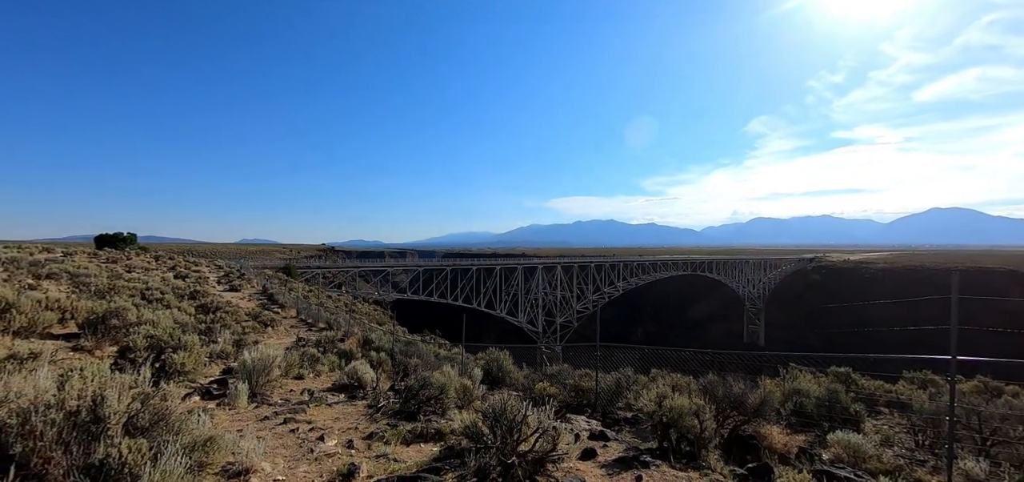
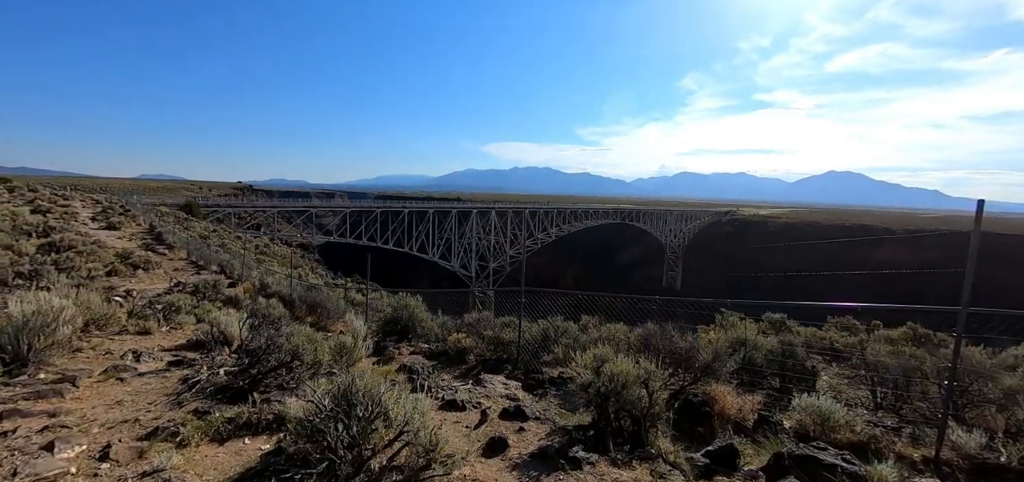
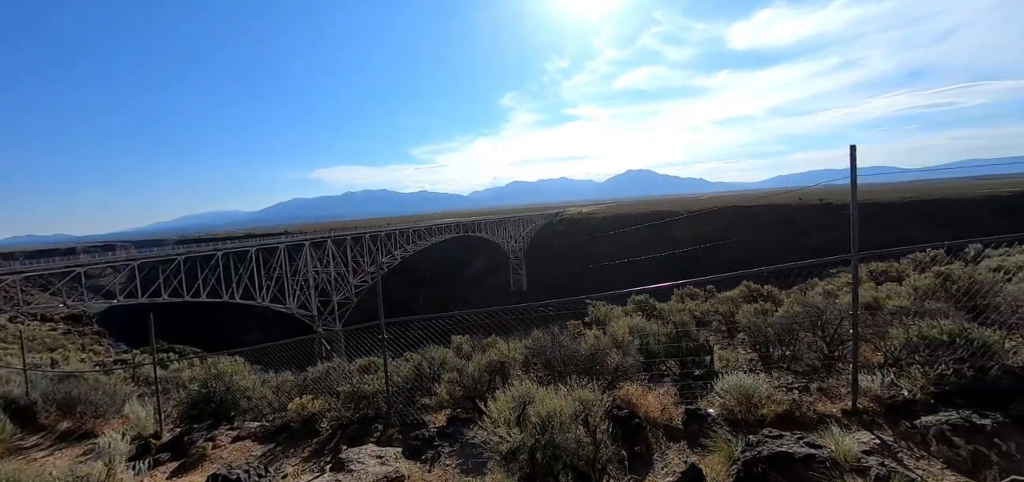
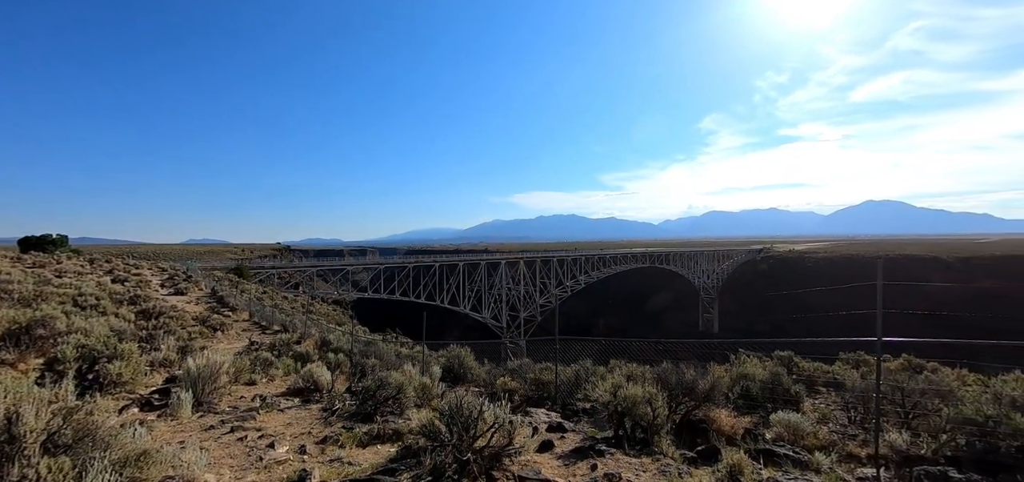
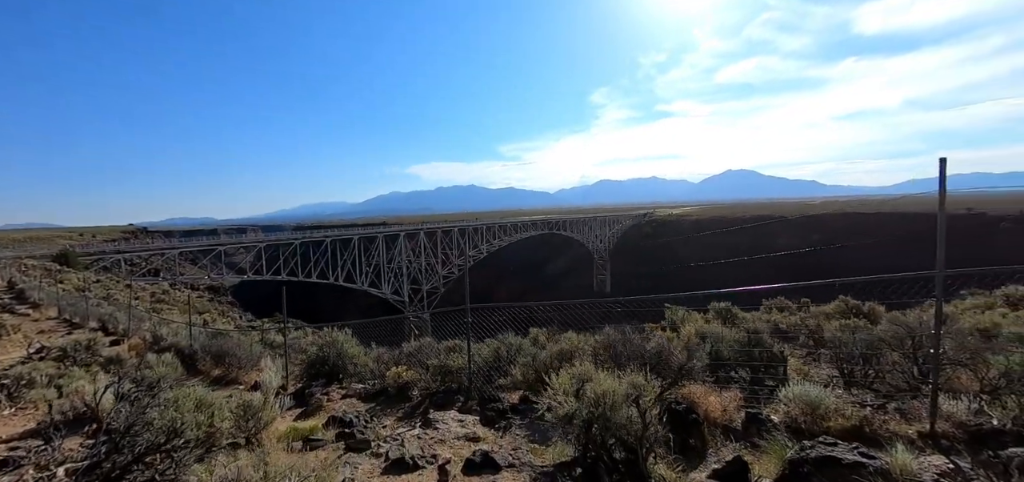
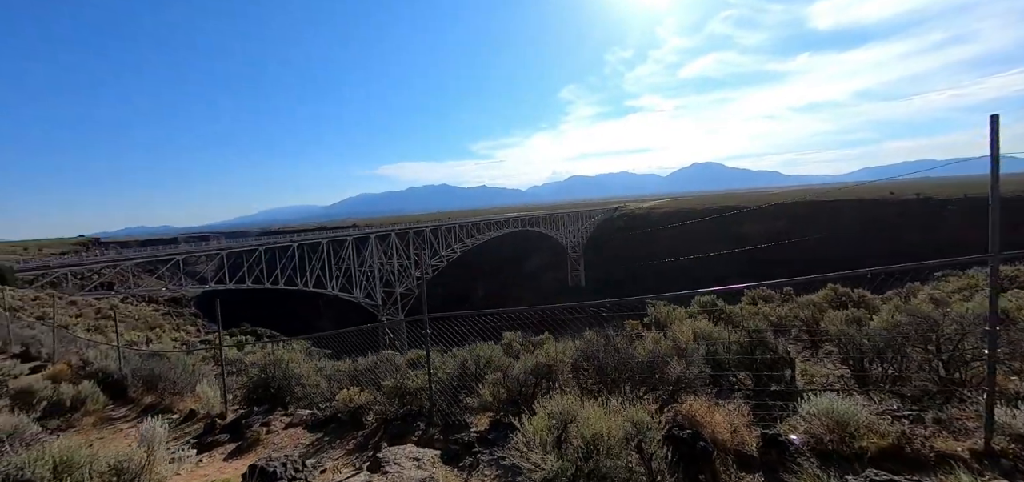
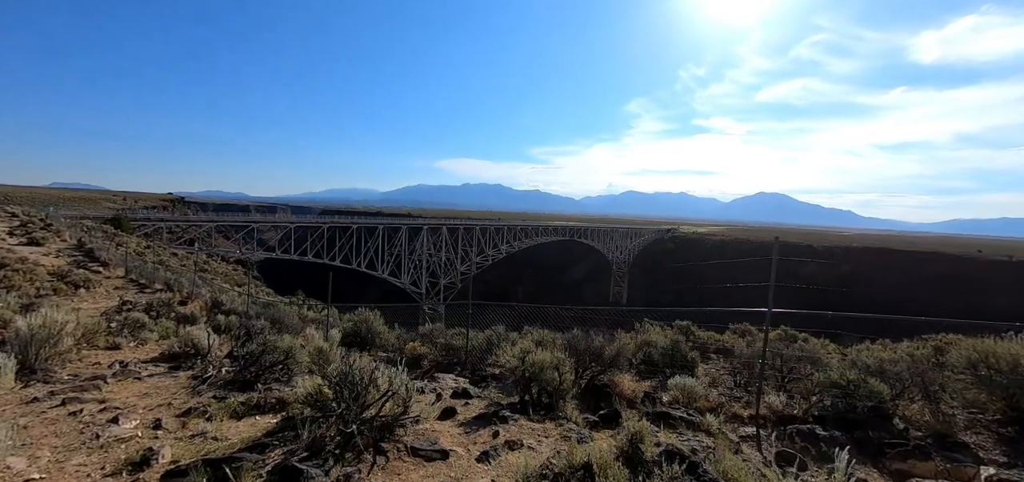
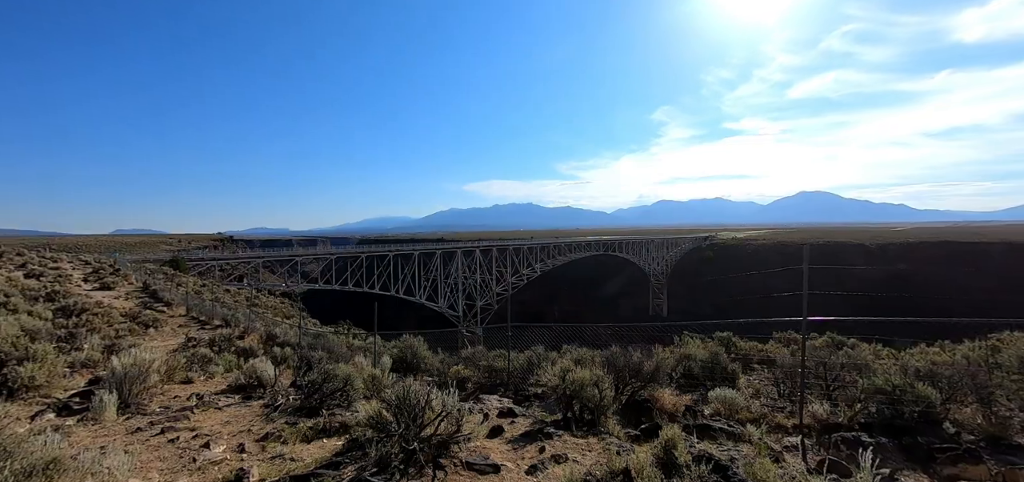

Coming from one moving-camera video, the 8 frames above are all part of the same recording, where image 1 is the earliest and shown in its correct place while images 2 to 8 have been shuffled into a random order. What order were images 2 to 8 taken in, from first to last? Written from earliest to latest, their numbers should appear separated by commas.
4, 8, 7, 2, 5, 3, 6
